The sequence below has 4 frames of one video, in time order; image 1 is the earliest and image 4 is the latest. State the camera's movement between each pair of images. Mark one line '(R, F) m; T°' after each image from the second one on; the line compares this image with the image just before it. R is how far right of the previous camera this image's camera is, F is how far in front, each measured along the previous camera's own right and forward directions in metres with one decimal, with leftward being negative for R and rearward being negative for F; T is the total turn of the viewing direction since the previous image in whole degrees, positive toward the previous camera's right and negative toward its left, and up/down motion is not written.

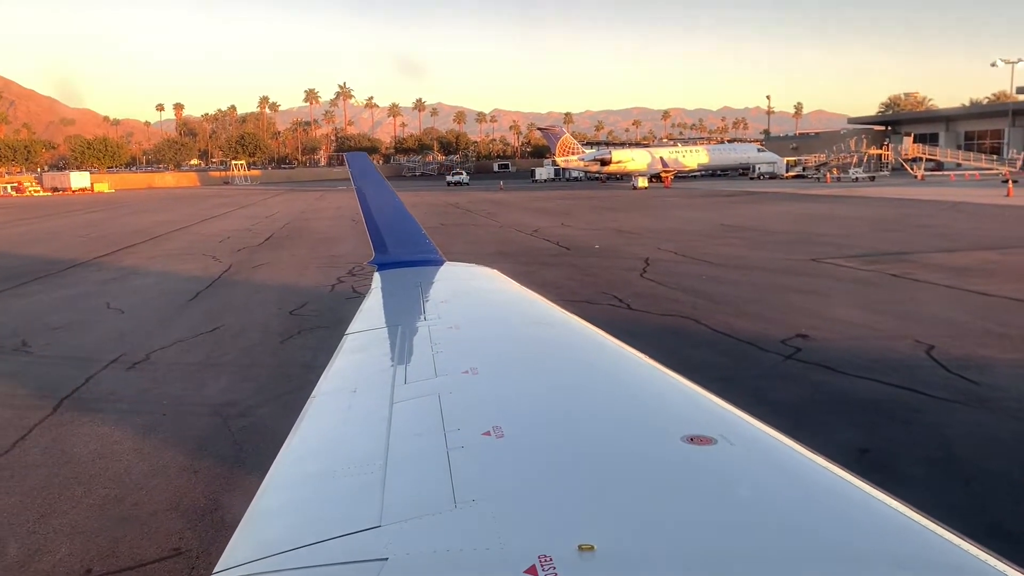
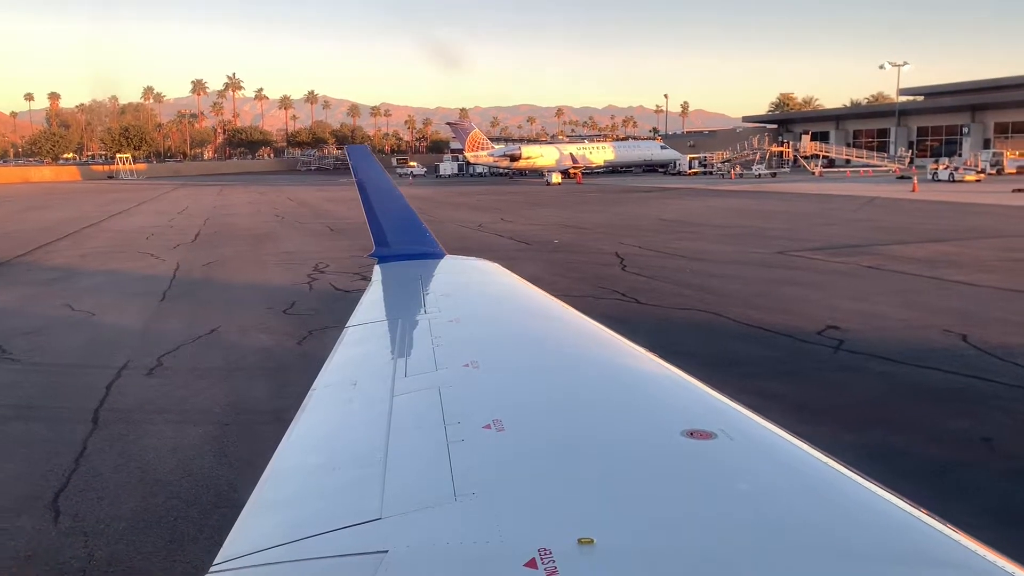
(-1.4, +0.3) m; +6°
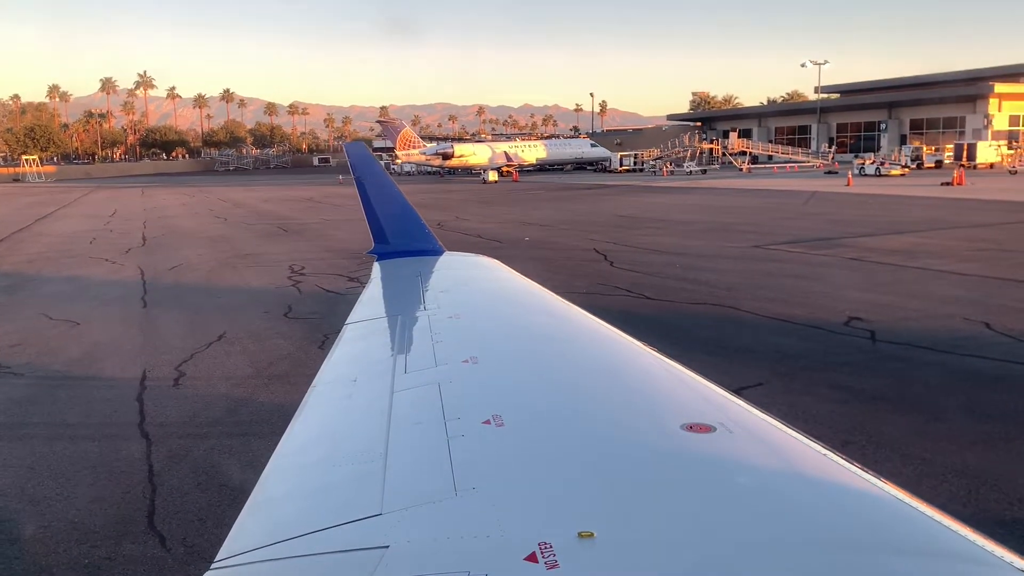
(-1.1, +0.2) m; +4°
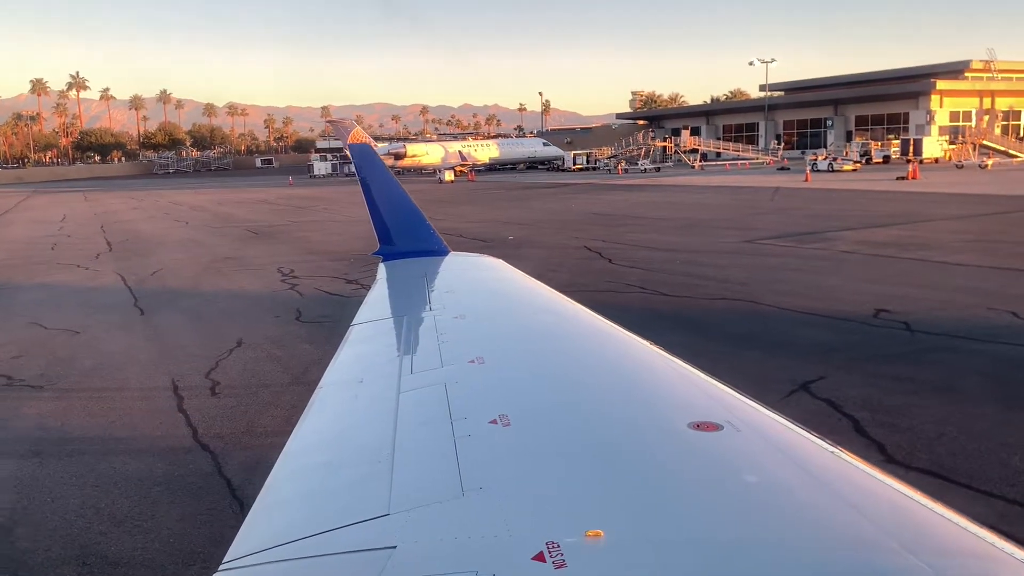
(-0.9, +0.2) m; +3°
